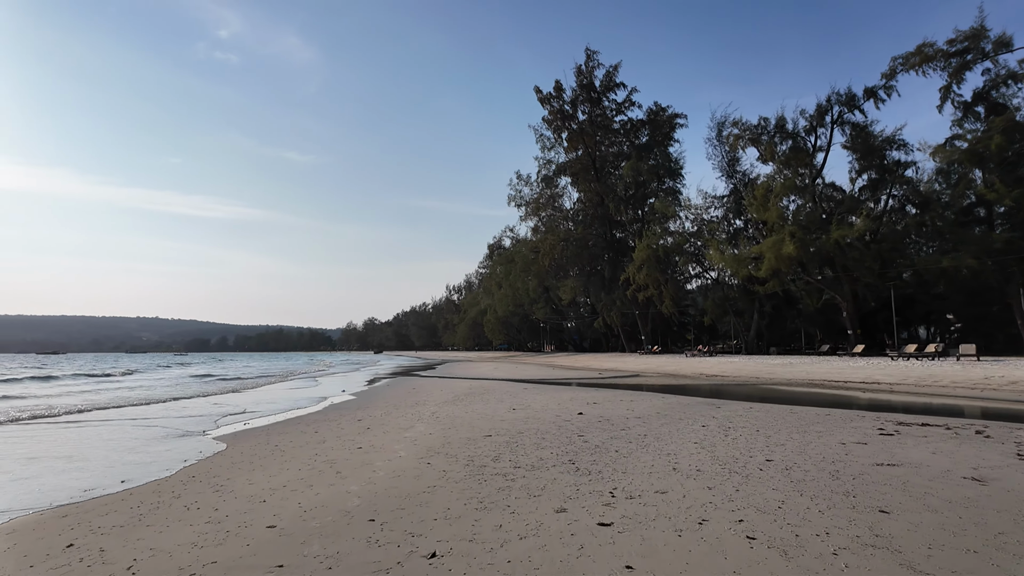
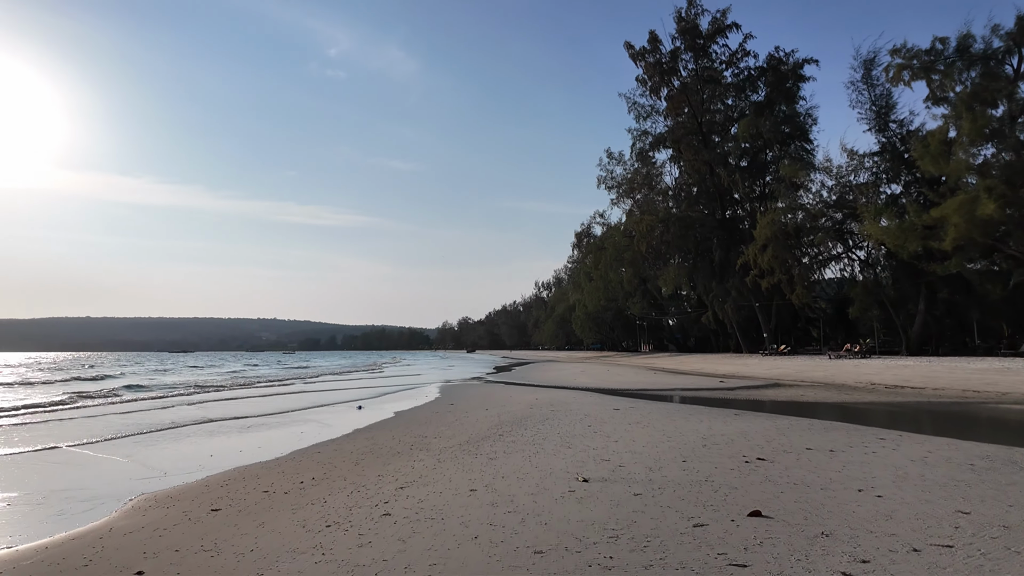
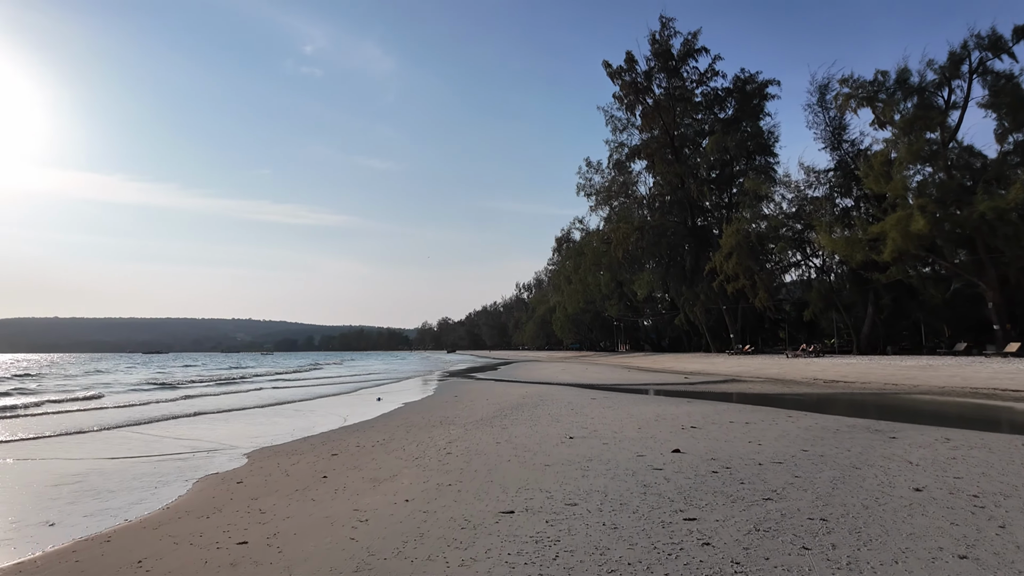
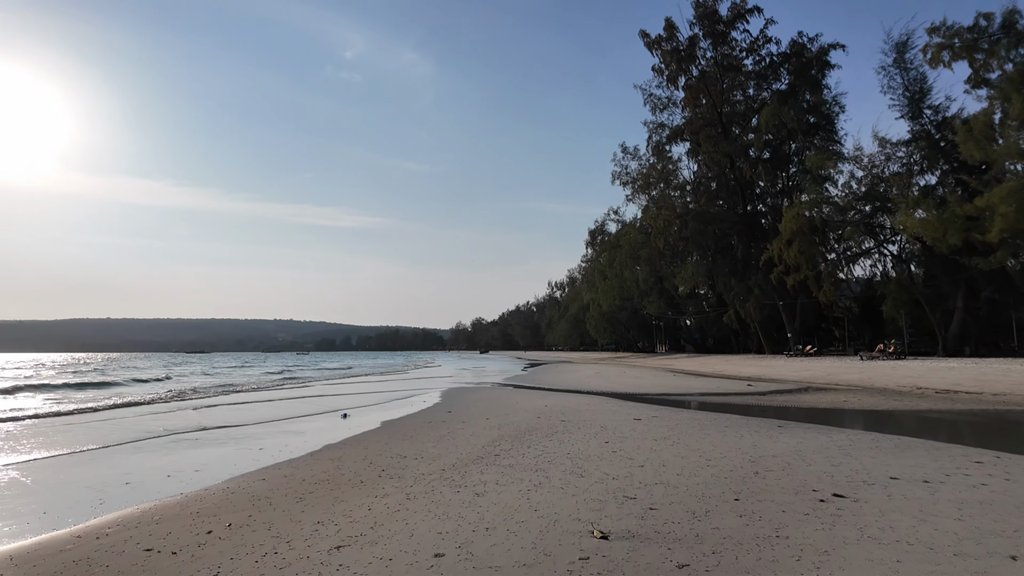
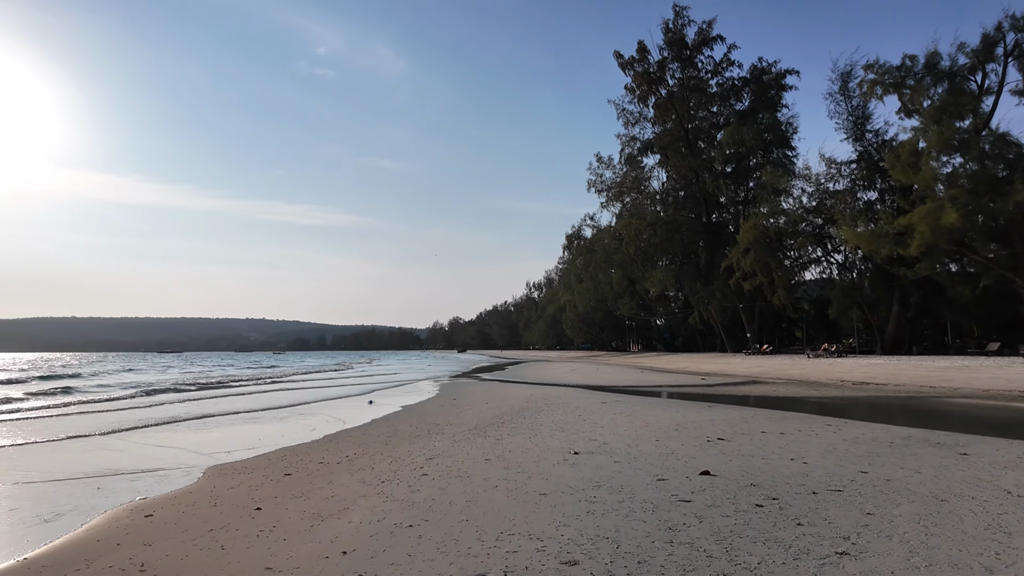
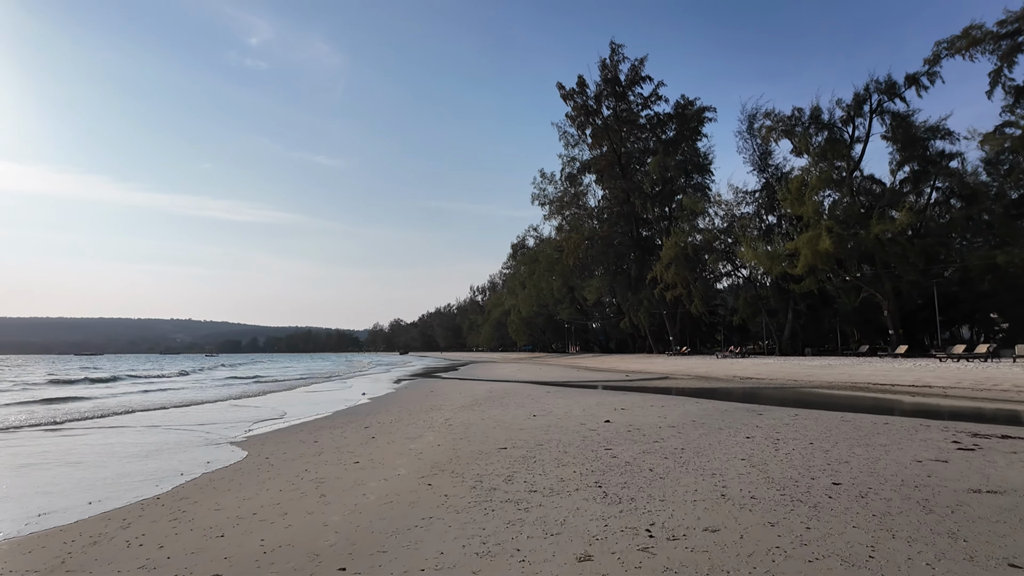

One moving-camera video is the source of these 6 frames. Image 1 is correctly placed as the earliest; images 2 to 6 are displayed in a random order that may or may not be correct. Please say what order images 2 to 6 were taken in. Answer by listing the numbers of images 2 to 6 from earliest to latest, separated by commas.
6, 3, 5, 2, 4
